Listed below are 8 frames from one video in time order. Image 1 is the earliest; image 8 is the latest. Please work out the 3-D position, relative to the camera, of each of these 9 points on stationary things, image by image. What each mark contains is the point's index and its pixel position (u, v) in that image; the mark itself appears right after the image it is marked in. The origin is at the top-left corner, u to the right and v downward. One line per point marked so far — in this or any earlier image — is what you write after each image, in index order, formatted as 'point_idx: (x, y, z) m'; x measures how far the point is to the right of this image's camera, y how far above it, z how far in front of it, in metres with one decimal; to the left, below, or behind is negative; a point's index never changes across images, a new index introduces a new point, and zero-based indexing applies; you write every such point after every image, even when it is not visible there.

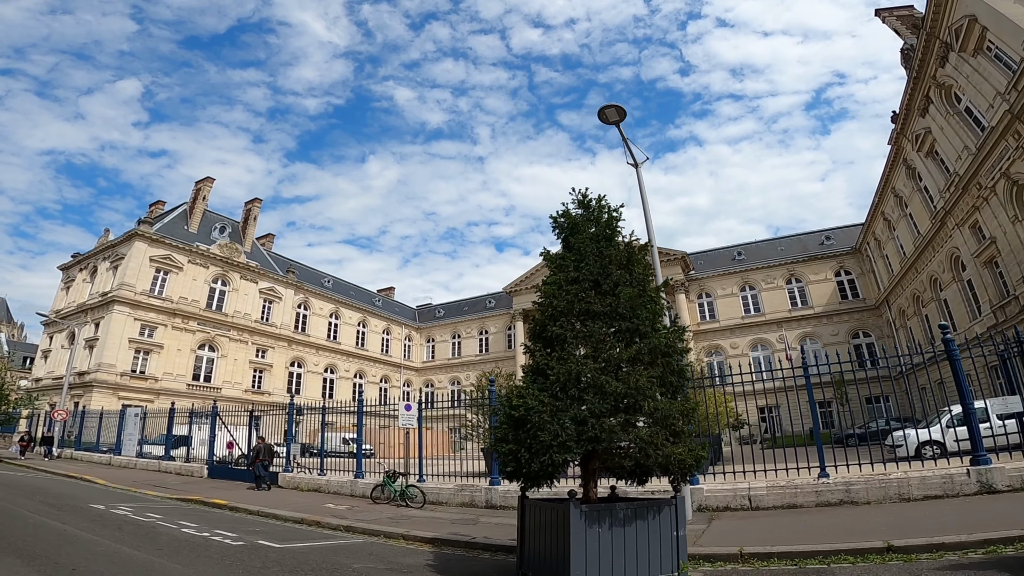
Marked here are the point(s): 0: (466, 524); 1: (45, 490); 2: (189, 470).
0: (-0.7, -4.1, +9.3) m
1: (-8.7, -4.0, +9.7) m
2: (-10.3, -5.9, +16.6) m
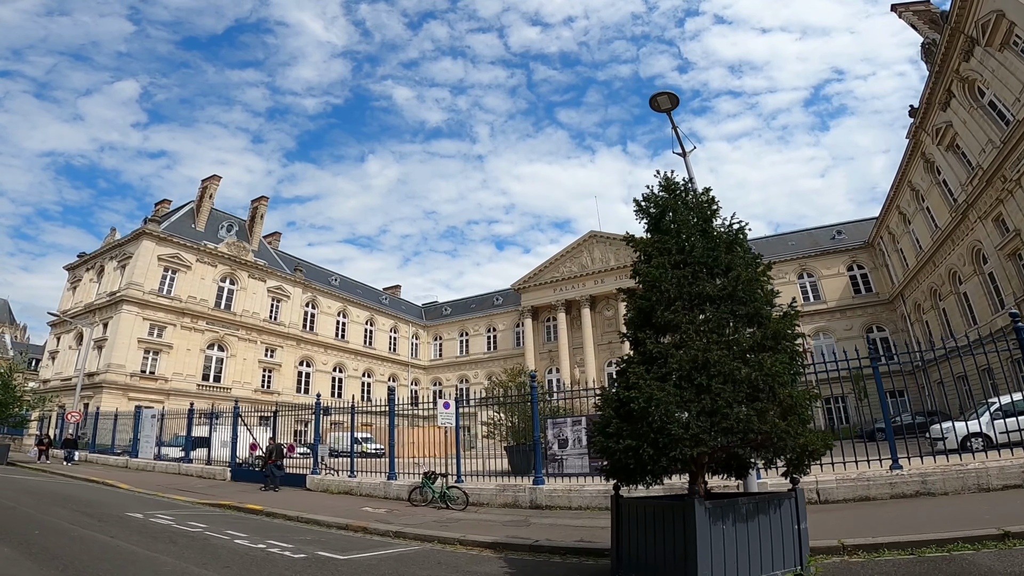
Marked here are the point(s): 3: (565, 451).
0: (+0.2, -3.9, +8.9) m
1: (-7.8, -3.9, +9.2) m
2: (-9.3, -5.8, +16.2) m
3: (+1.2, -3.2, +10.8) m
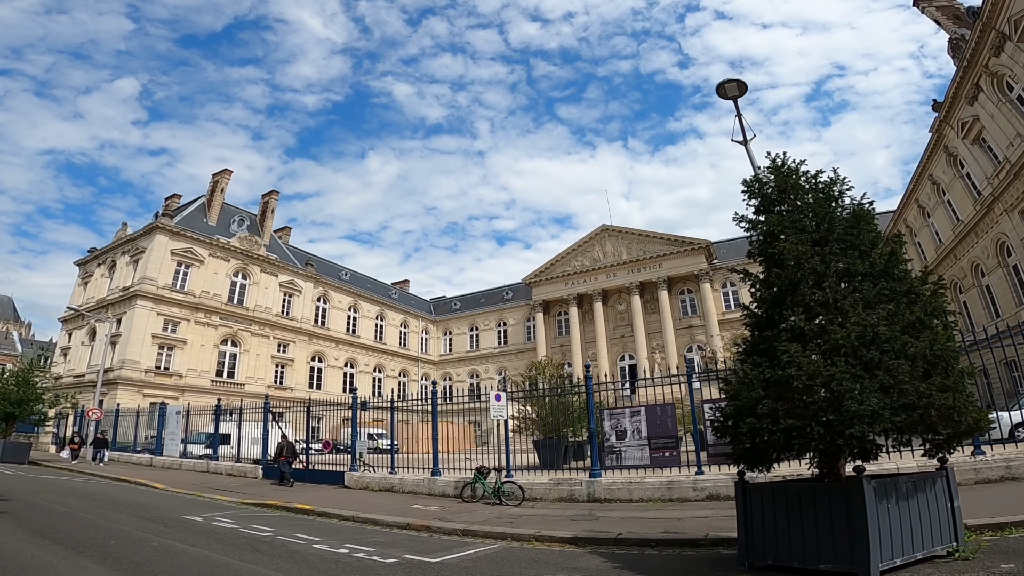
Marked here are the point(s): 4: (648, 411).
0: (+1.2, -3.7, +8.6) m
1: (-6.7, -3.7, +8.9) m
2: (-8.2, -5.5, +15.9) m
3: (+2.3, -3.0, +10.5) m
4: (+2.8, -2.3, +10.5) m
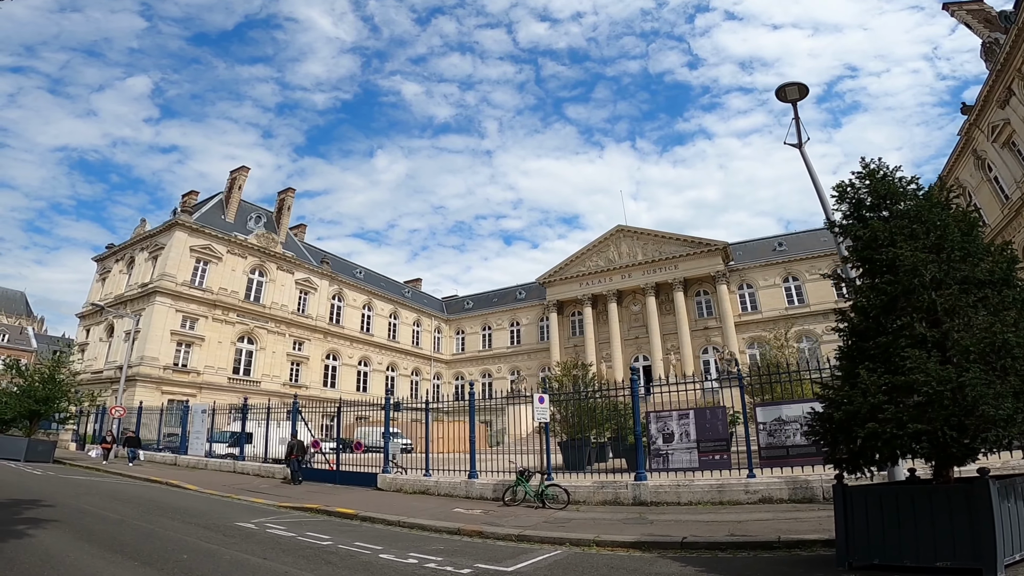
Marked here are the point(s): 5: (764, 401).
0: (+2.1, -3.7, +8.4) m
1: (-5.9, -3.6, +8.8) m
2: (-7.3, -5.5, +15.8) m
3: (+3.1, -3.0, +10.3) m
4: (+3.7, -2.4, +10.3) m
5: (+5.0, -2.1, +10.2) m
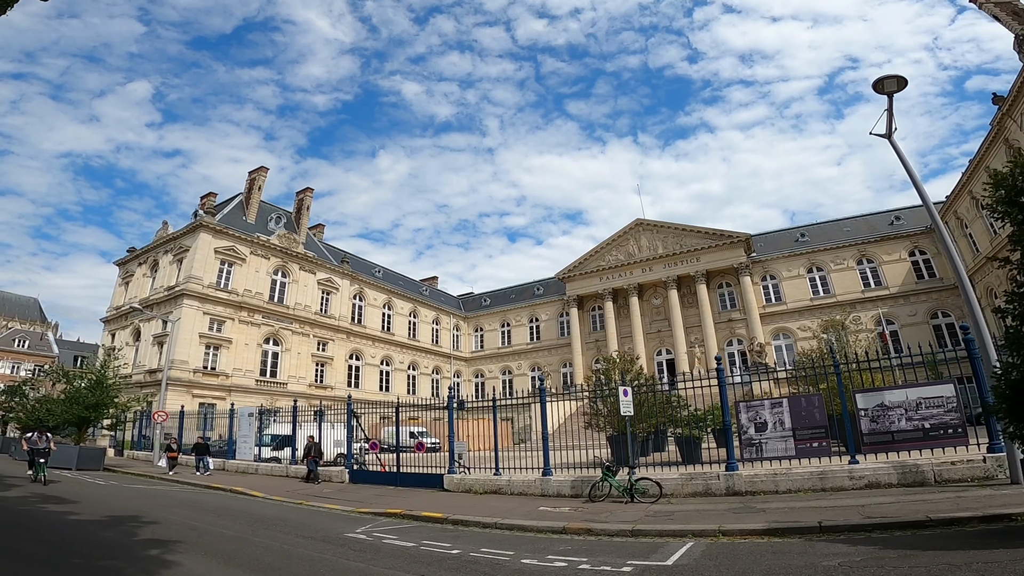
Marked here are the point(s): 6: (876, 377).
0: (+3.7, -3.5, +8.1) m
1: (-4.2, -3.6, +8.6) m
2: (-5.6, -5.4, +15.6) m
3: (+4.8, -2.8, +10.0) m
4: (+5.3, -2.1, +10.0) m
5: (+6.7, -1.8, +9.9) m
6: (+13.2, -3.2, +19.0) m
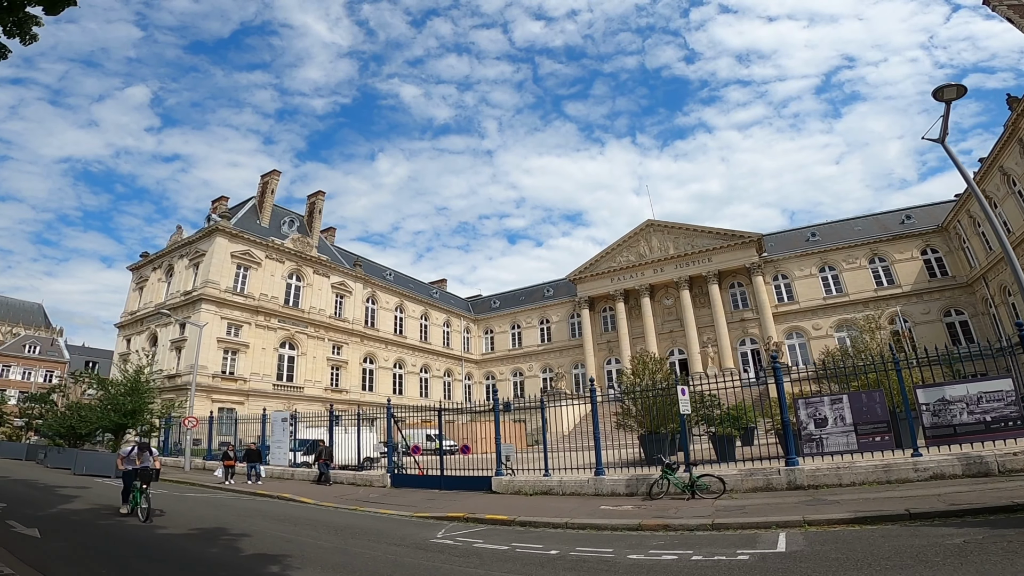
0: (+4.9, -3.5, +8.1) m
1: (-3.1, -3.7, +8.6) m
2: (-4.4, -5.5, +15.6) m
3: (+5.9, -2.8, +10.0) m
4: (+6.5, -2.1, +10.0) m
5: (+7.8, -1.8, +9.9) m
6: (+14.3, -3.2, +19.0) m
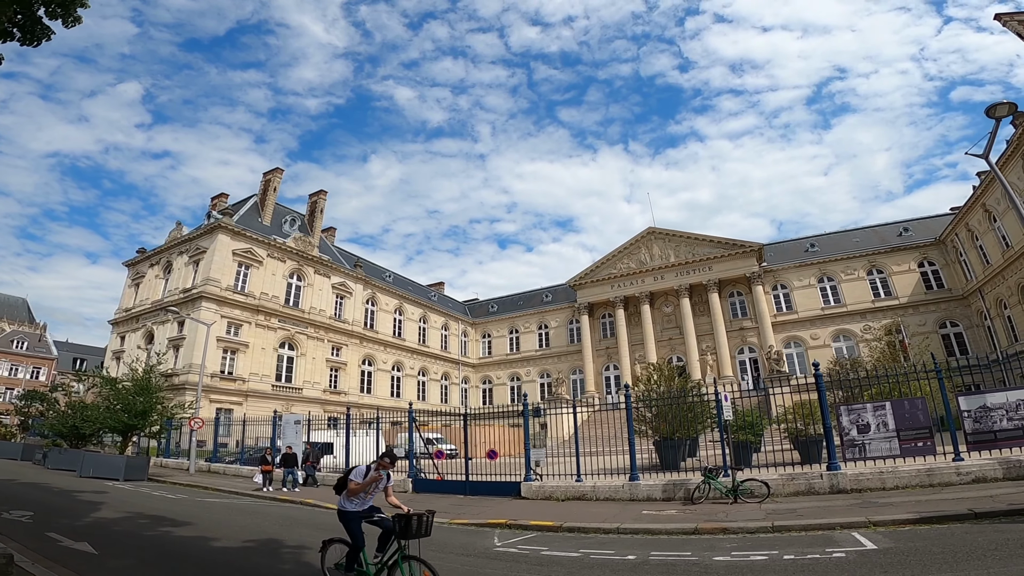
0: (+5.7, -3.6, +8.0) m
1: (-2.3, -3.7, +8.4) m
2: (-3.8, -5.5, +15.3) m
3: (+6.7, -3.0, +10.0) m
4: (+7.2, -2.3, +10.0) m
5: (+8.6, -2.0, +9.9) m
6: (+14.9, -3.6, +19.1) m
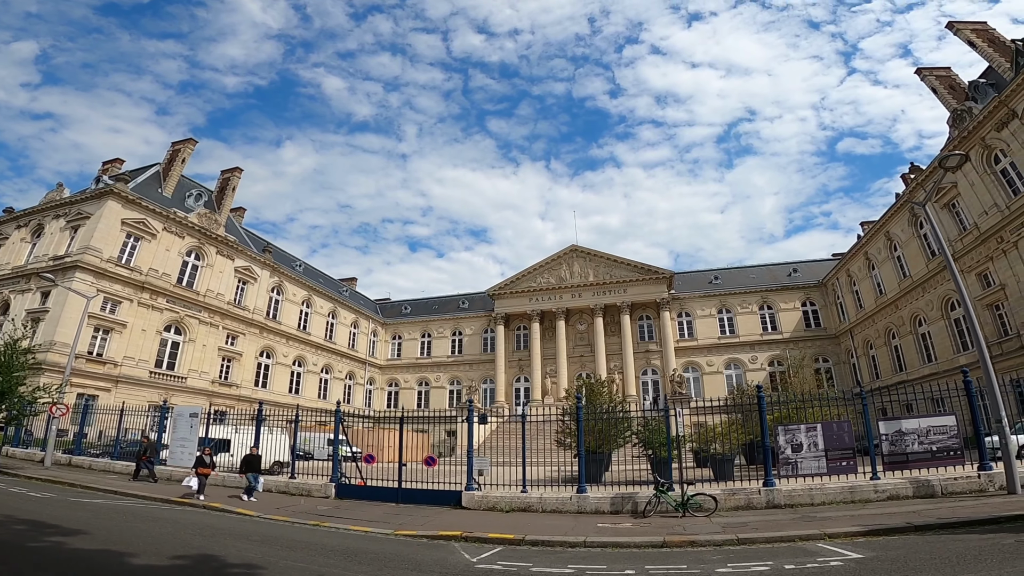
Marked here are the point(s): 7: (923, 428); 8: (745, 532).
0: (+5.0, -4.1, +8.4) m
1: (-2.8, -3.3, +7.4) m
2: (-5.7, -5.1, +13.9) m
3: (+5.8, -3.5, +10.6) m
4: (+6.4, -2.9, +10.7) m
5: (+7.7, -2.8, +10.9) m
6: (+12.1, -5.0, +21.0) m
7: (+8.4, -3.0, +10.8) m
8: (+3.5, -3.9, +7.9) m
